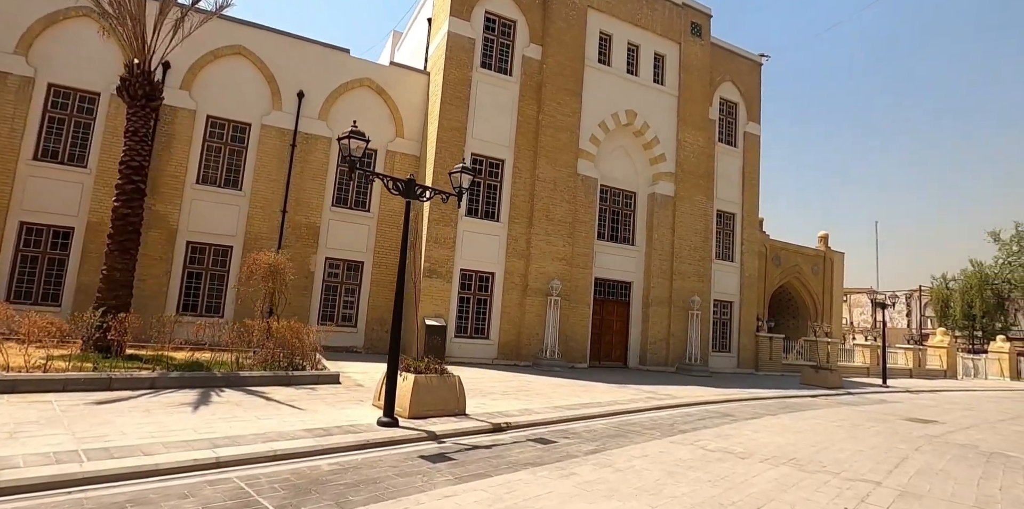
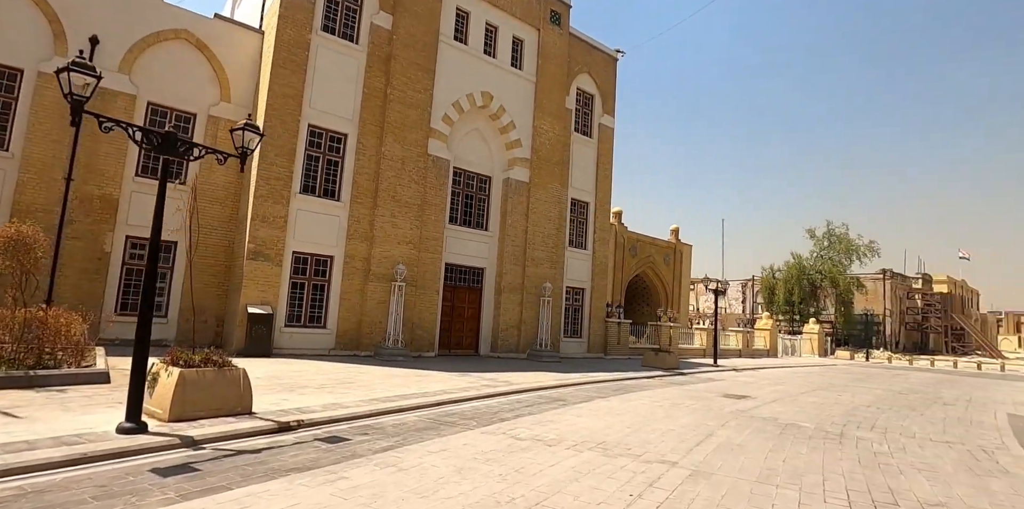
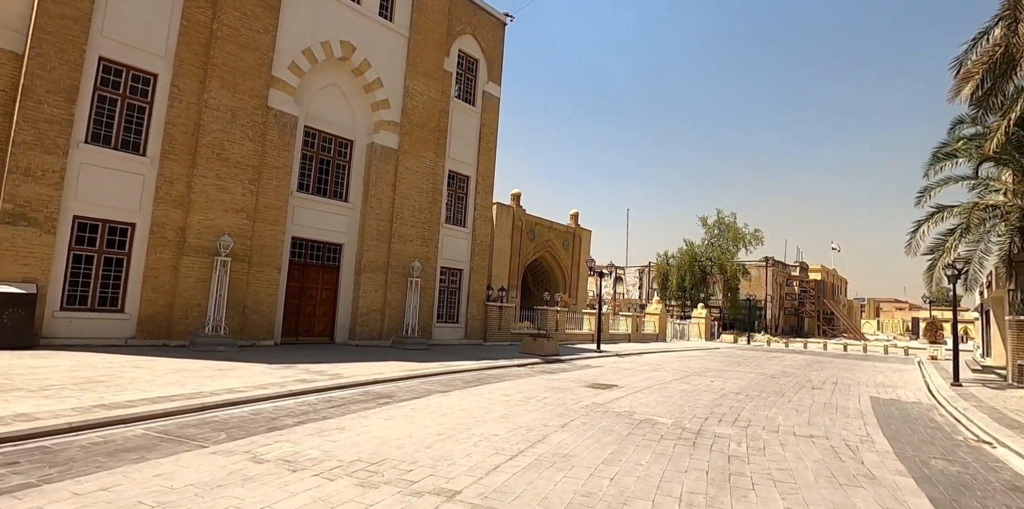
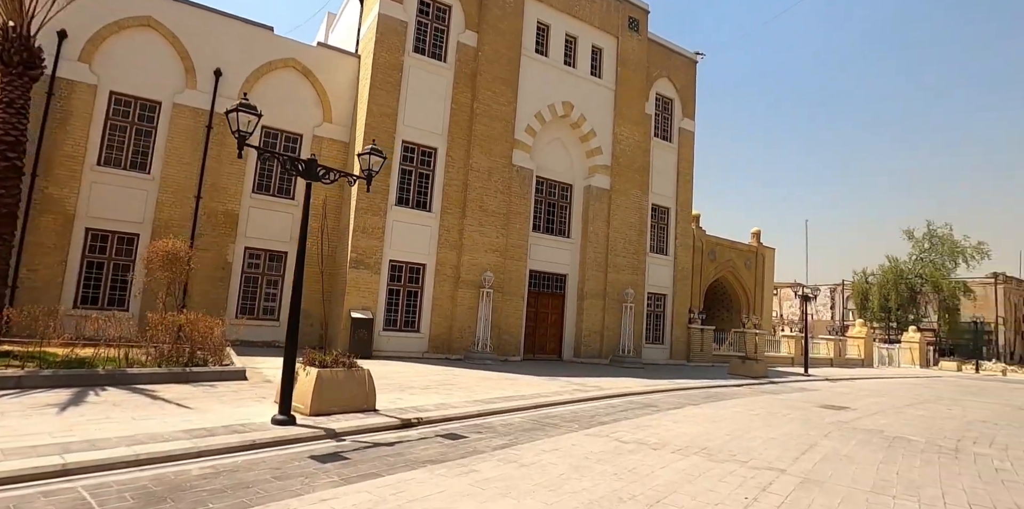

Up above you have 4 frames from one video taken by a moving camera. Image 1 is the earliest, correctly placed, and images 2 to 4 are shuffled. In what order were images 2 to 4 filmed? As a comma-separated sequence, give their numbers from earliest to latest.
4, 2, 3
